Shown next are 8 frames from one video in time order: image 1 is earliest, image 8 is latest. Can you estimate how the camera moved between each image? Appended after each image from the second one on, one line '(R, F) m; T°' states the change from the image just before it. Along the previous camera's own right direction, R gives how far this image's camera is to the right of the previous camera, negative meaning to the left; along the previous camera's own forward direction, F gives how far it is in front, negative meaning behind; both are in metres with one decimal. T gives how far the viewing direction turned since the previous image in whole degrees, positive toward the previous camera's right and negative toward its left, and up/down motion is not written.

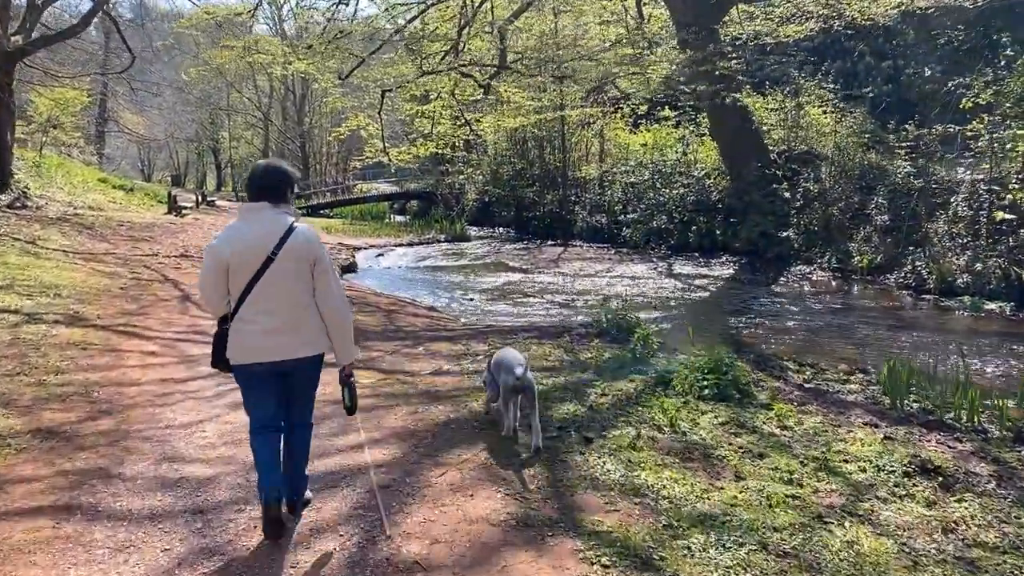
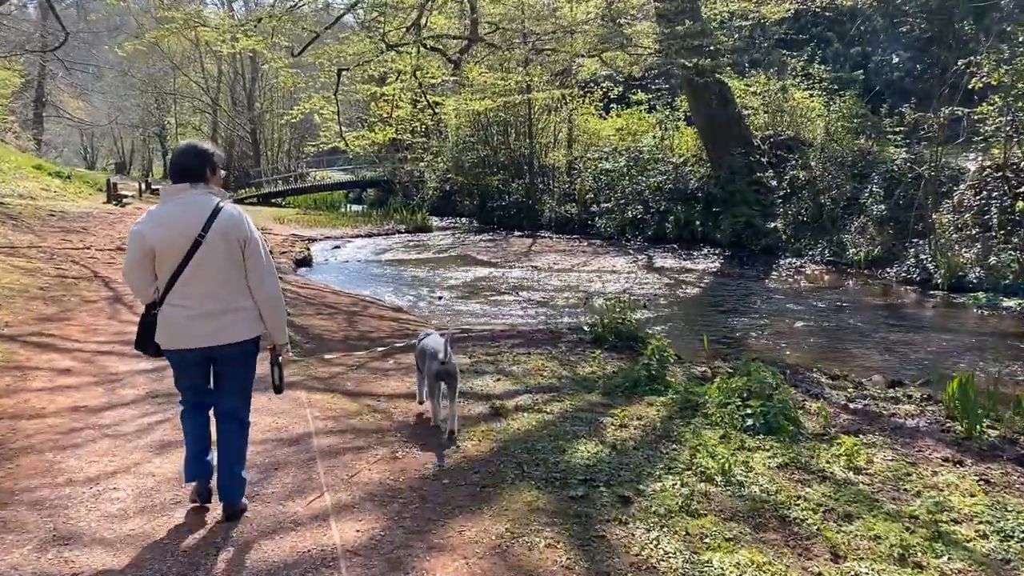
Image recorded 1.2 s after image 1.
(-0.3, +1.3) m; +3°
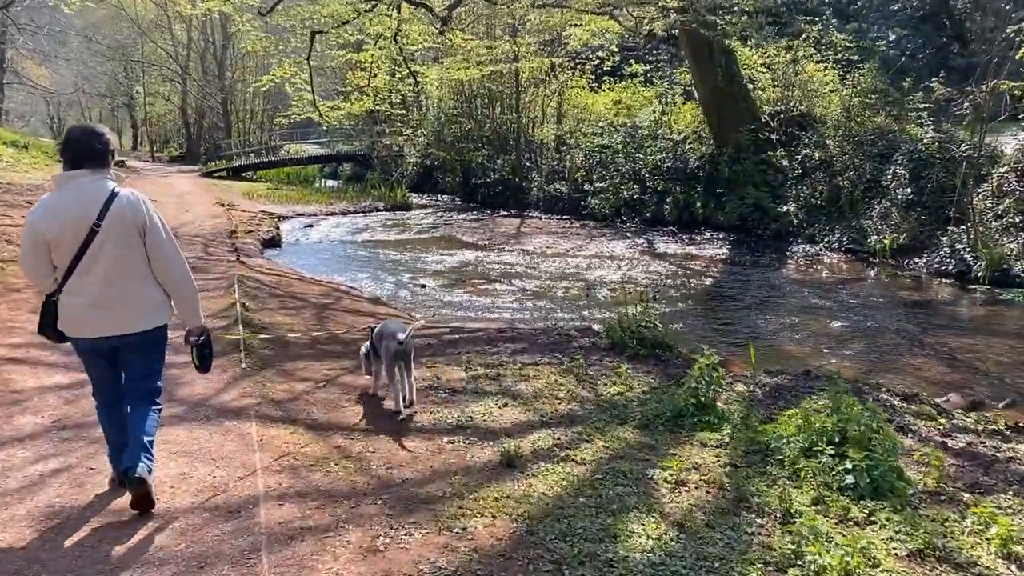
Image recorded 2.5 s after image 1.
(-0.2, +1.4) m; +2°
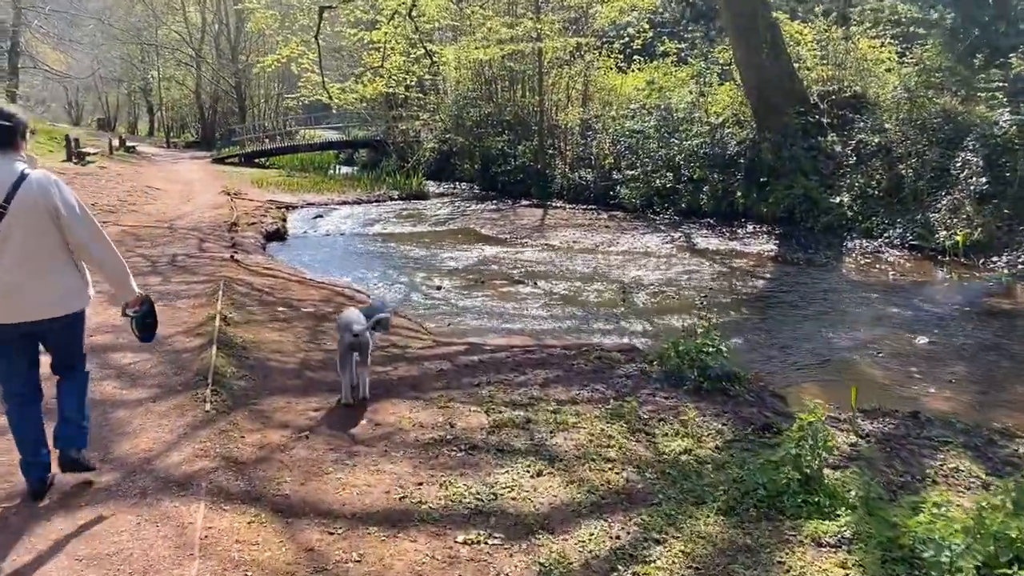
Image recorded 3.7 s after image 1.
(-0.1, +1.3) m; -1°
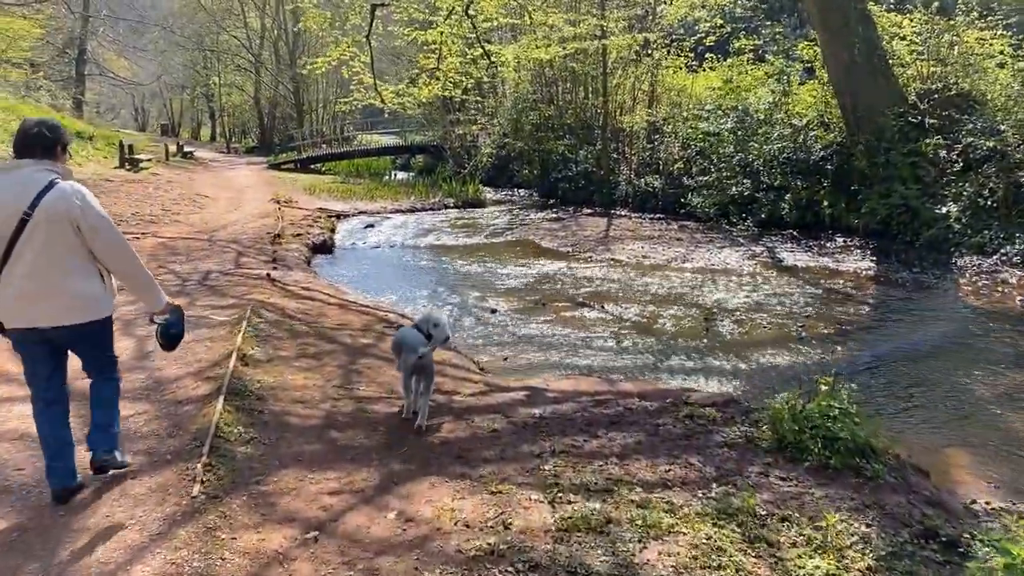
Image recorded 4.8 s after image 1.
(-0.1, +1.2) m; -4°
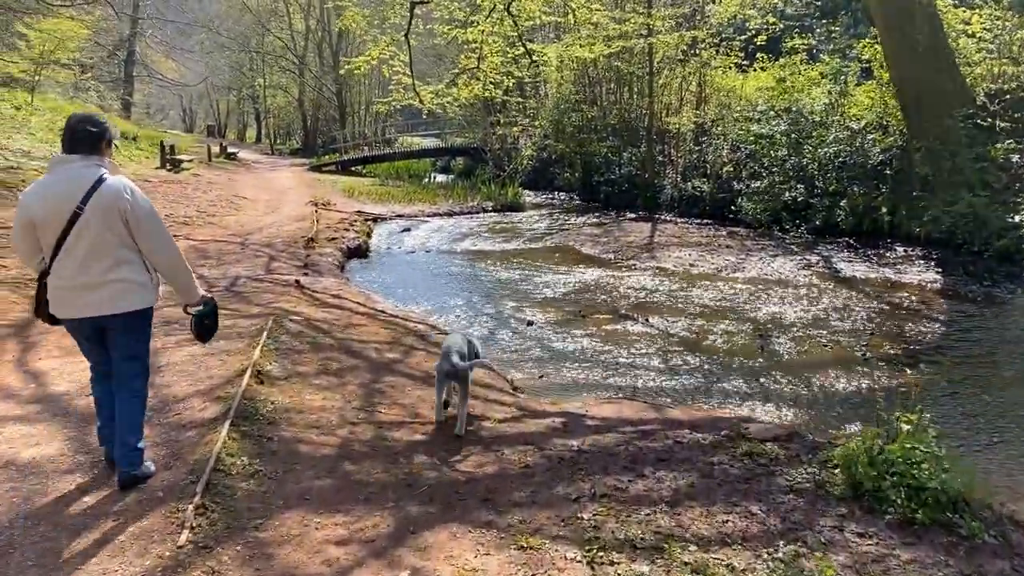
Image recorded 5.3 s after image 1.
(0.0, +0.5) m; -3°
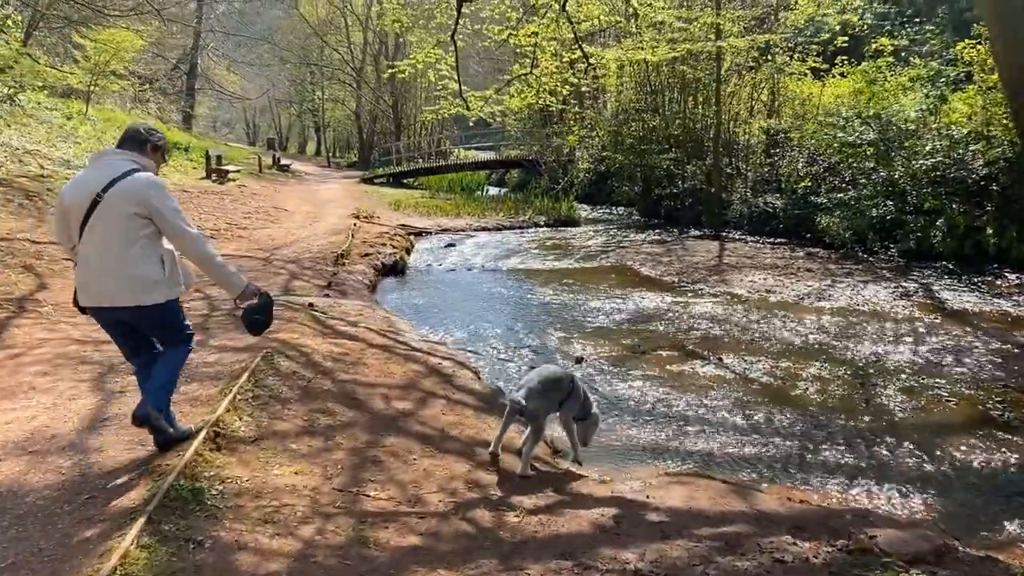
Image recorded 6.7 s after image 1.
(+0.1, +1.4) m; -4°
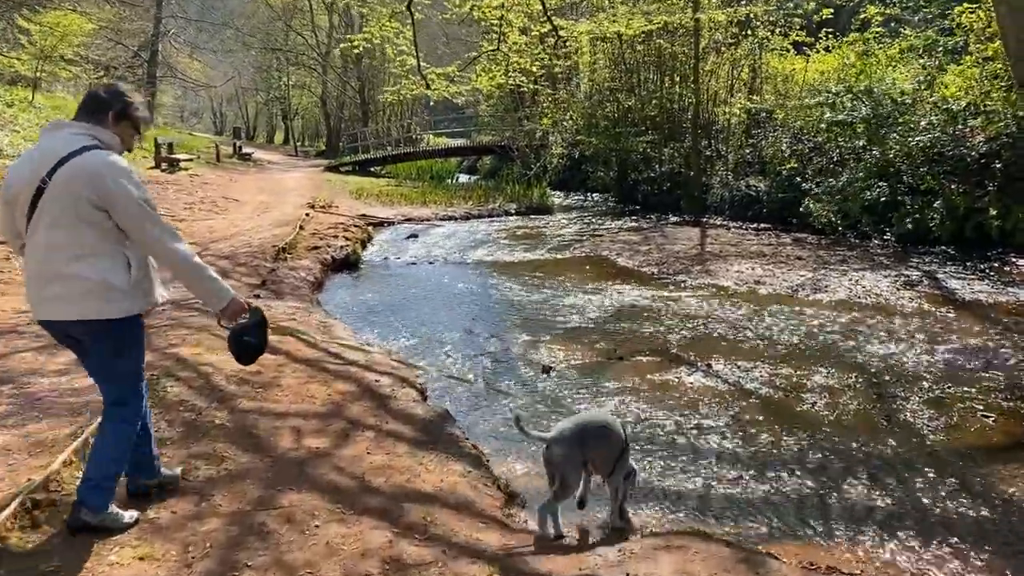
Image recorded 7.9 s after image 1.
(+0.2, +1.1) m; +1°
